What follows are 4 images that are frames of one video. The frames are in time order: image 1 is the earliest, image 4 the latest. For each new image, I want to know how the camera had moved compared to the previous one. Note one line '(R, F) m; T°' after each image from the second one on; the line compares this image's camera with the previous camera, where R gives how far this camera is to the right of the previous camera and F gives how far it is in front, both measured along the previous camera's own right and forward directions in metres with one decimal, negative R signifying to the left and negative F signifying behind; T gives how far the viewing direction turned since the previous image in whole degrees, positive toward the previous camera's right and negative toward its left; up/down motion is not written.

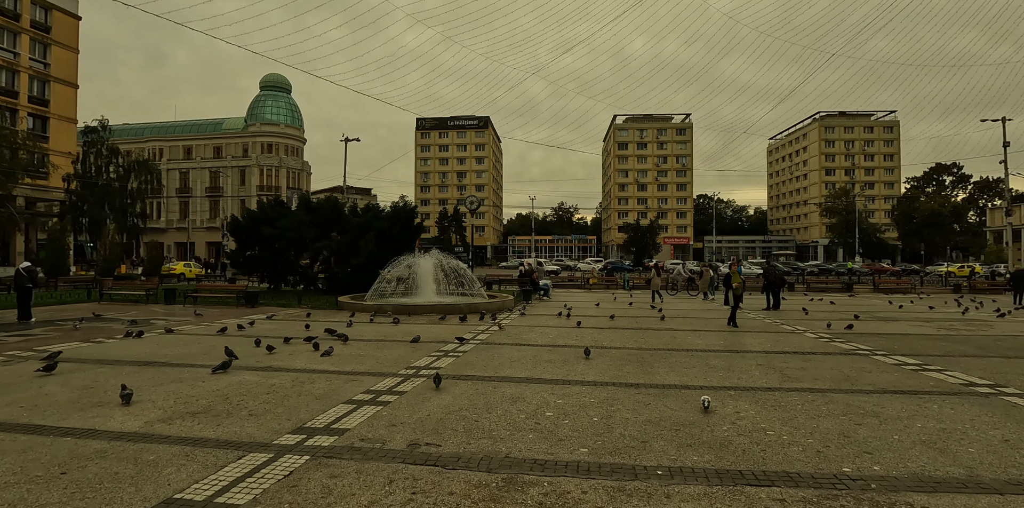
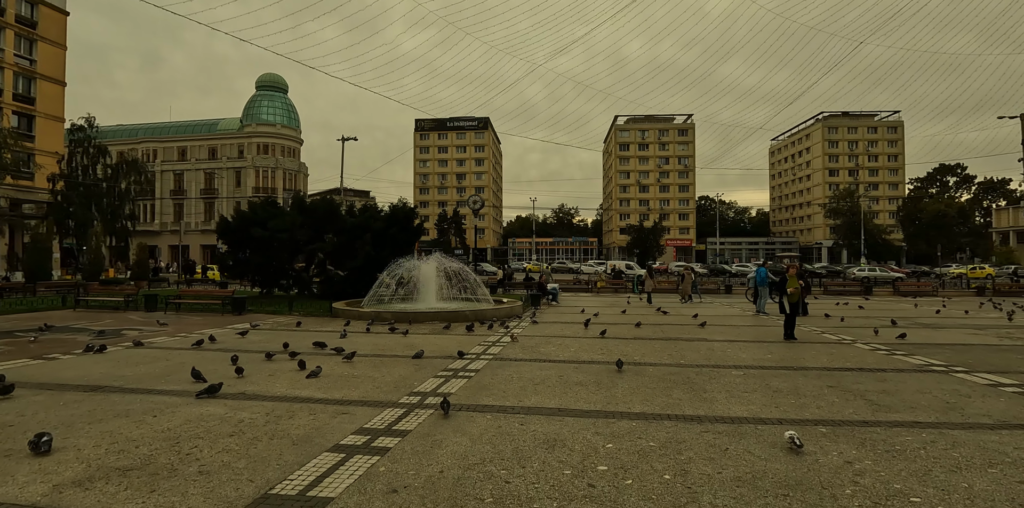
(-0.4, +1.5) m; 0°
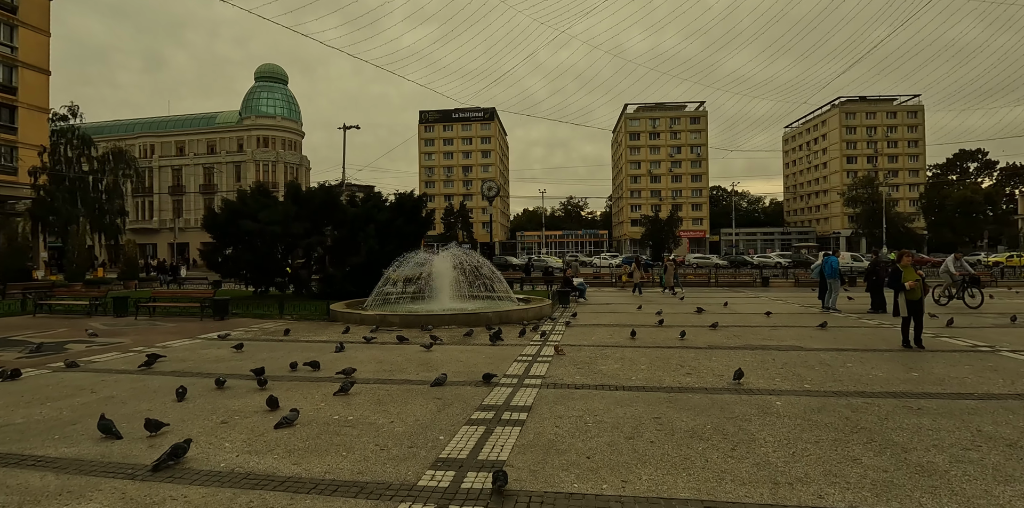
(-0.7, +2.7) m; -1°
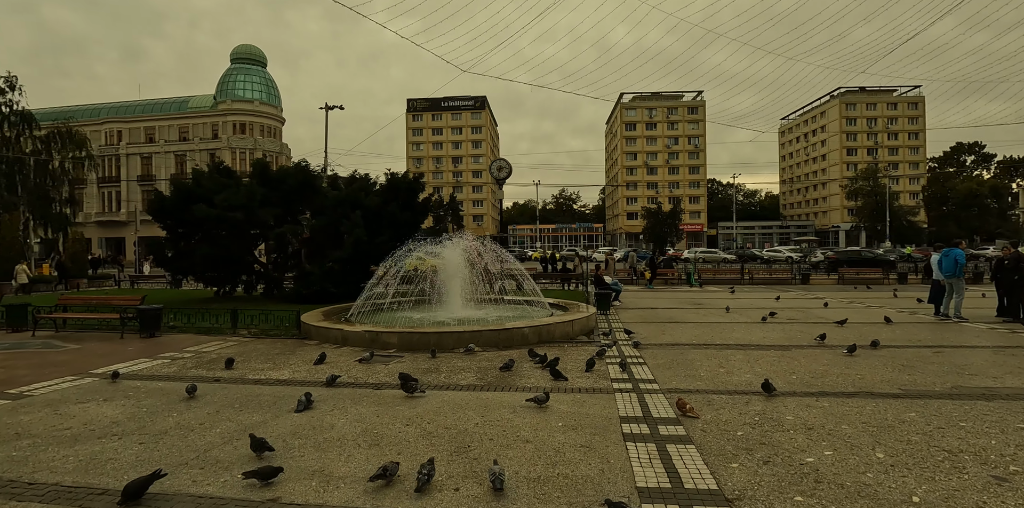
(-1.1, +3.9) m; +1°
